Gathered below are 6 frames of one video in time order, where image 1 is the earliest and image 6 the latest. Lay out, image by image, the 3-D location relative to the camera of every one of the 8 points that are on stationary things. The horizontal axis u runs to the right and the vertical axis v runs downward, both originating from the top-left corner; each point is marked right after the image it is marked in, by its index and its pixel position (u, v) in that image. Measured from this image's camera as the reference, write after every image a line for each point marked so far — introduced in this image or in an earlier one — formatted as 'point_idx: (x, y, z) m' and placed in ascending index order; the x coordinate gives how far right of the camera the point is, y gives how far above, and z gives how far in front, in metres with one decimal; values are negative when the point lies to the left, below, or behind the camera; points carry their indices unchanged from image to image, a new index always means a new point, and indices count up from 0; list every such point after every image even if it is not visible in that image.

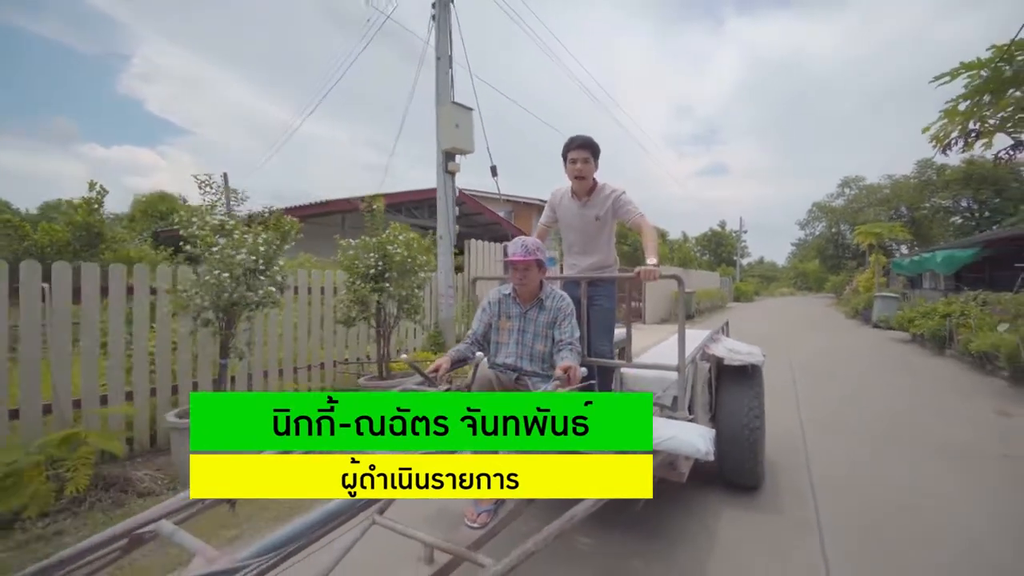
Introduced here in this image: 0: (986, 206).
0: (+16.4, +2.8, +18.2) m
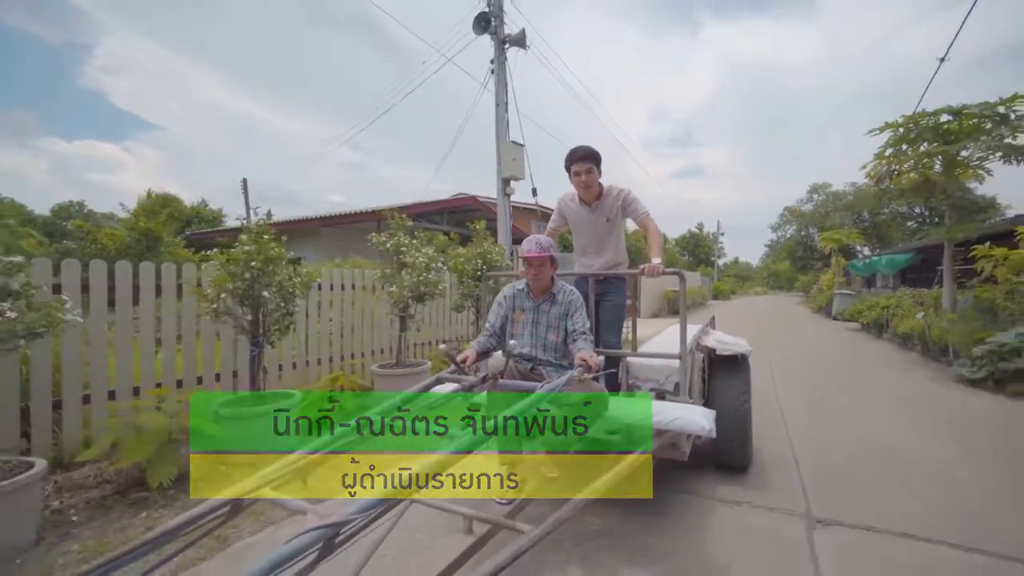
0: (+16.0, +2.9, +19.6) m
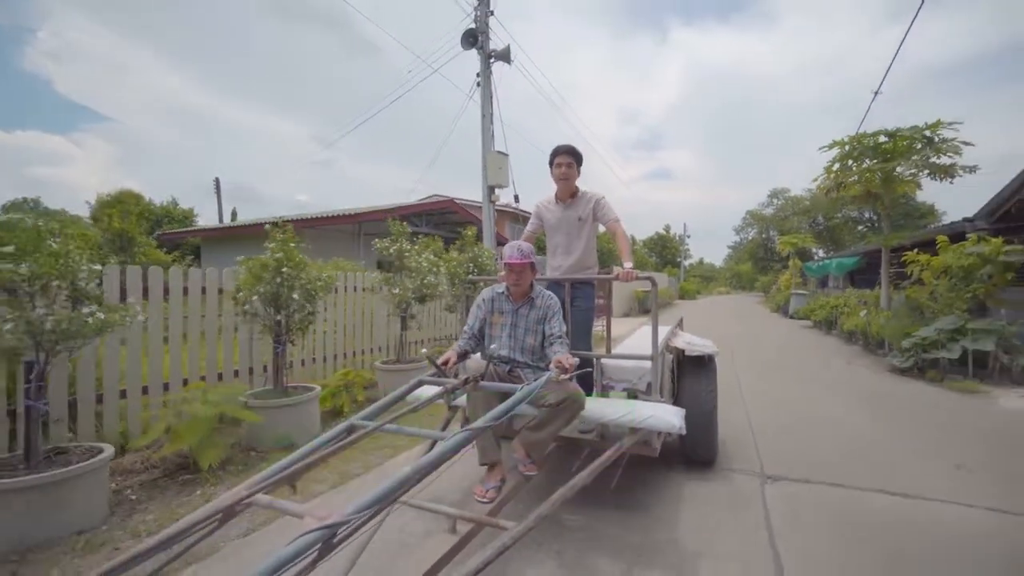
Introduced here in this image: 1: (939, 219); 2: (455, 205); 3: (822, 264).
0: (+14.9, +2.8, +20.7) m
1: (+15.7, +2.5, +19.2) m
2: (-0.8, +1.2, +7.7) m
3: (+9.7, +0.8, +16.4) m
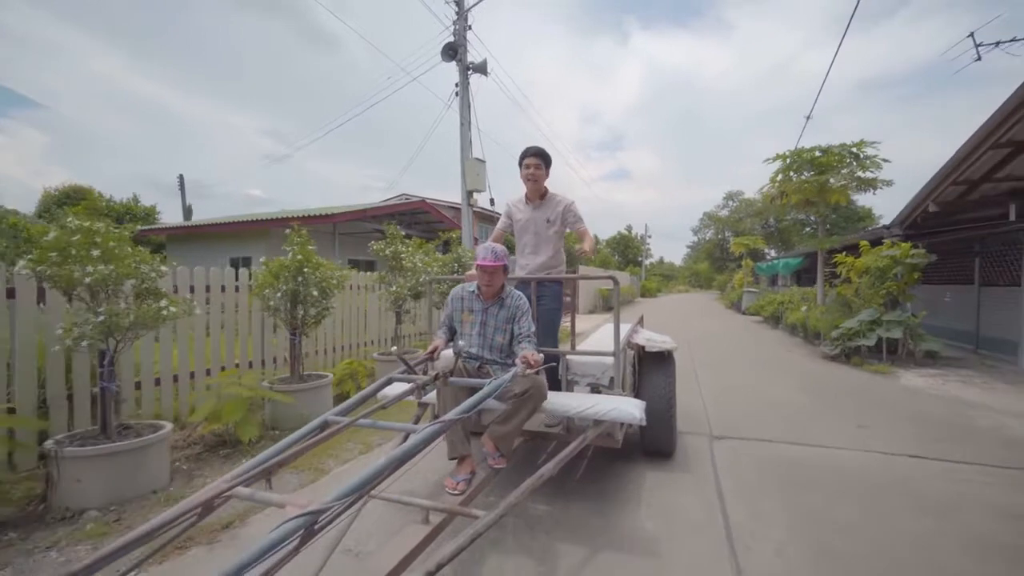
0: (+13.5, +2.9, +22.0) m
1: (+14.4, +2.6, +20.5) m
2: (-1.3, +1.3, +7.9) m
3: (+8.7, +0.8, +17.3) m
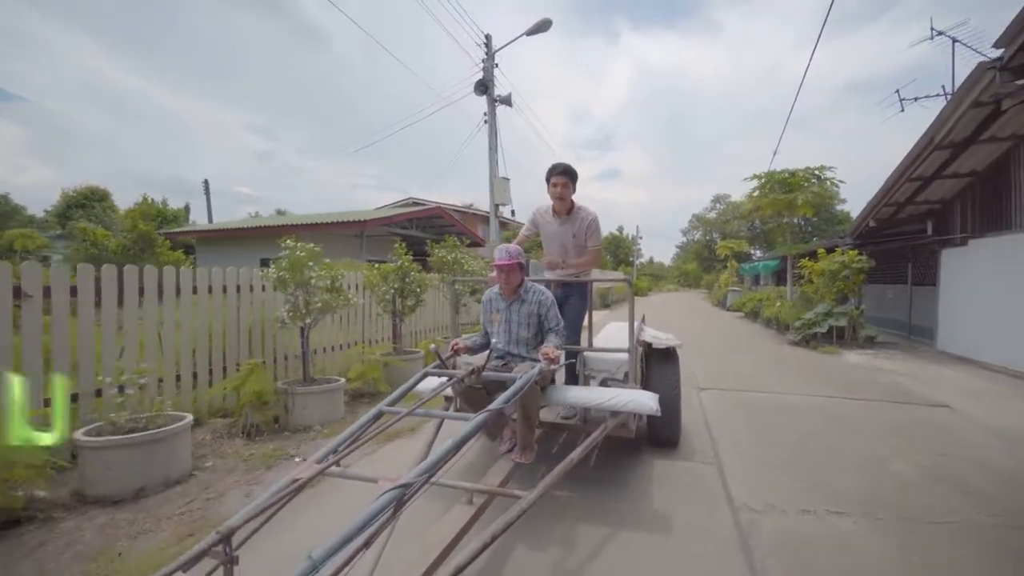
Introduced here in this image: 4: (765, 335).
0: (+13.4, +3.0, +23.0) m
1: (+14.3, +2.6, +21.5) m
2: (-1.2, +1.3, +8.6) m
3: (+8.6, +0.8, +18.2) m
4: (+4.7, -0.9, +9.8) m
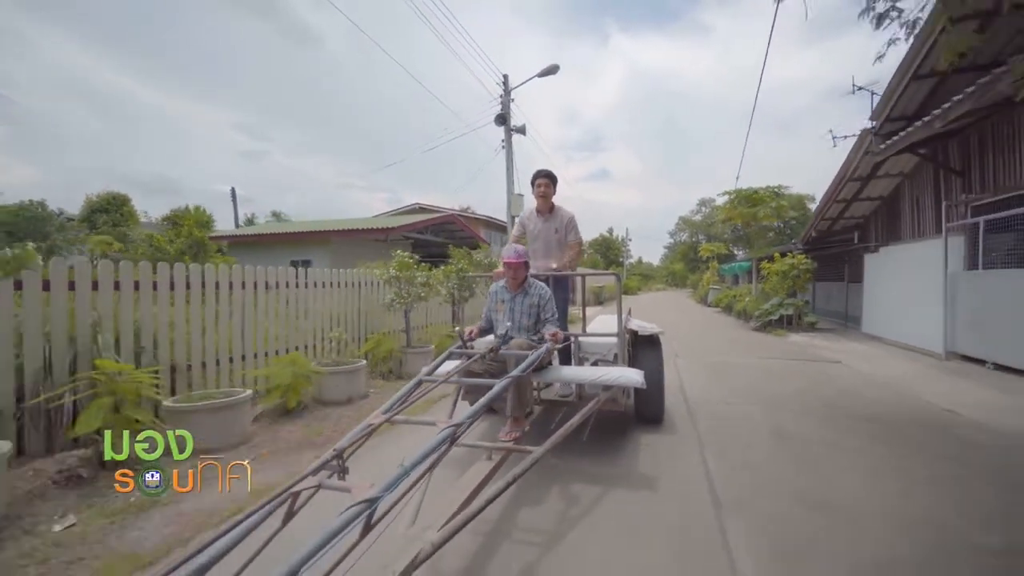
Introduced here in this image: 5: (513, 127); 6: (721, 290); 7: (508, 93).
0: (+13.2, +3.0, +24.2) m
1: (+14.1, +2.7, +22.7) m
2: (-1.1, +1.3, +9.5) m
3: (+8.5, +0.9, +19.3) m
4: (+4.7, -0.9, +10.8) m
5: (0.0, +1.8, +5.7) m
6: (+7.5, -0.2, +18.0) m
7: (0.0, +2.2, +6.0) m
